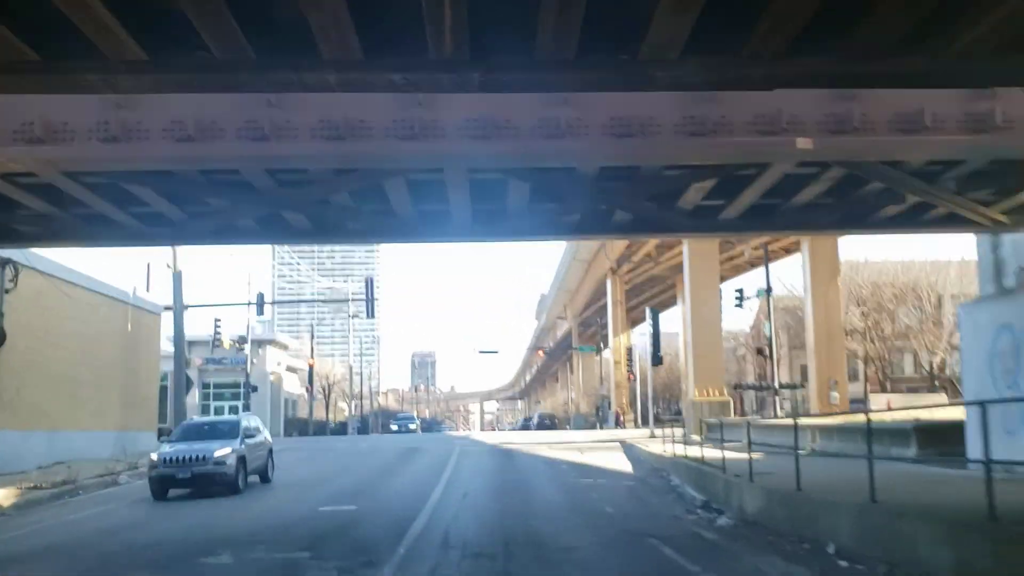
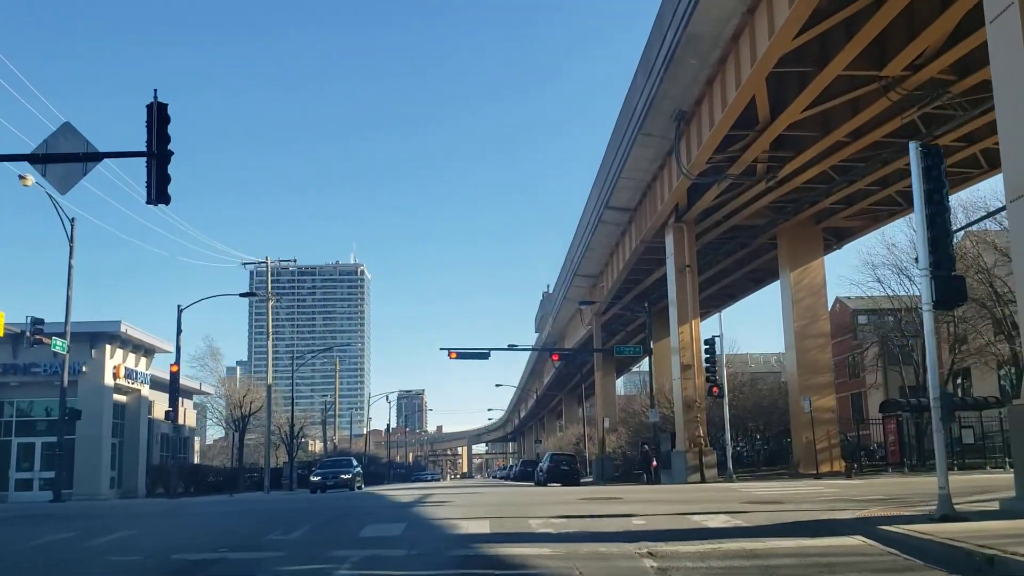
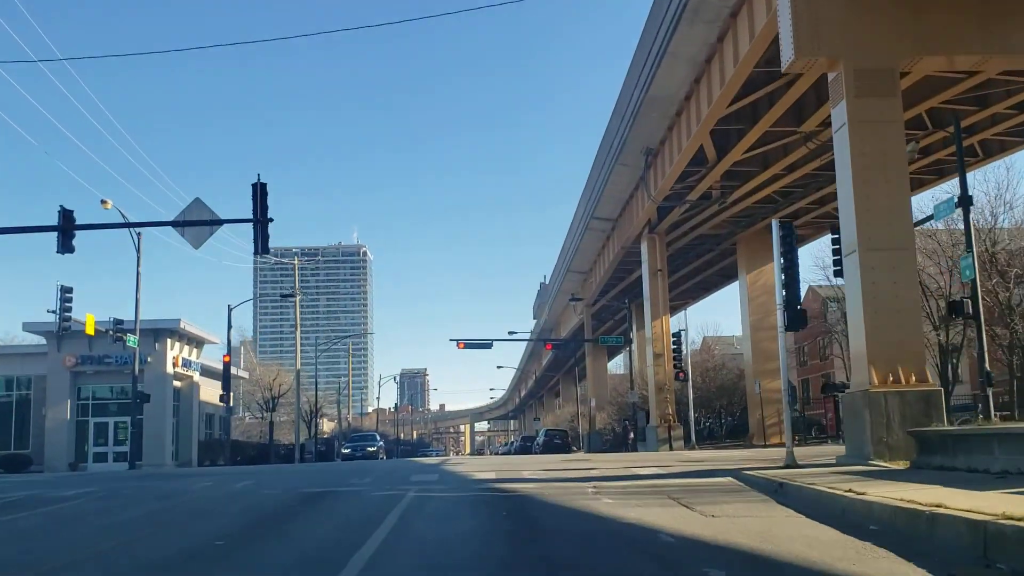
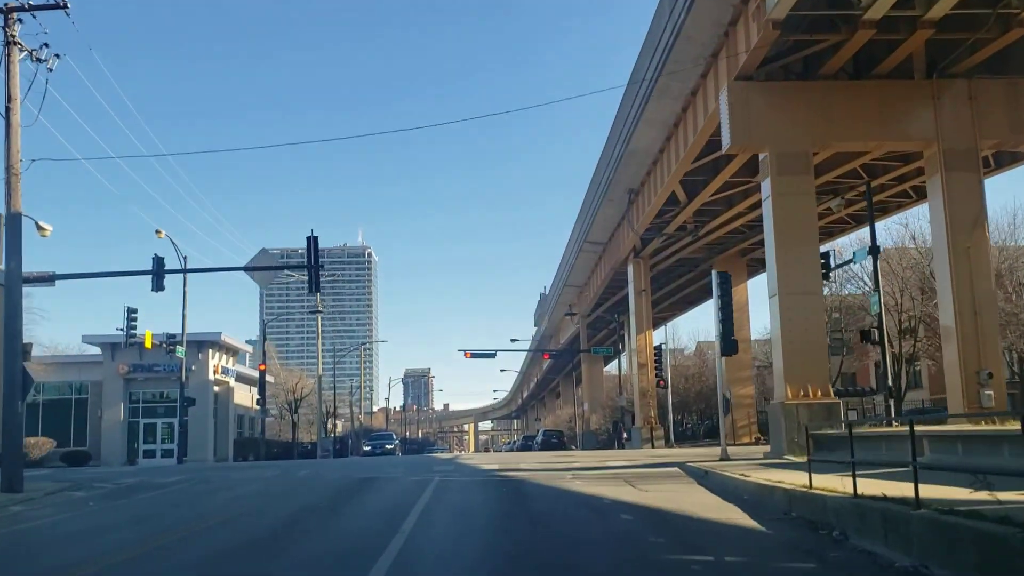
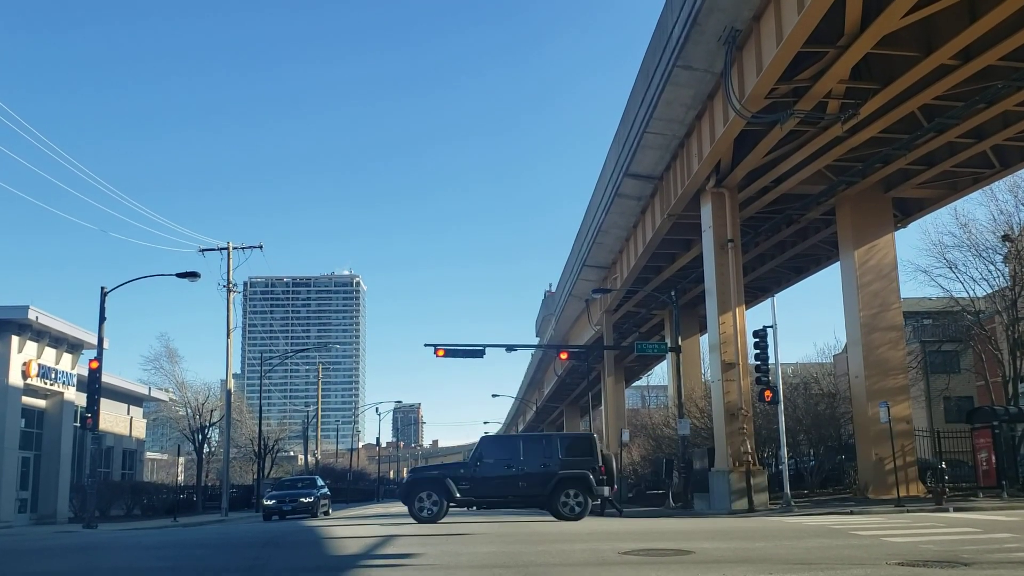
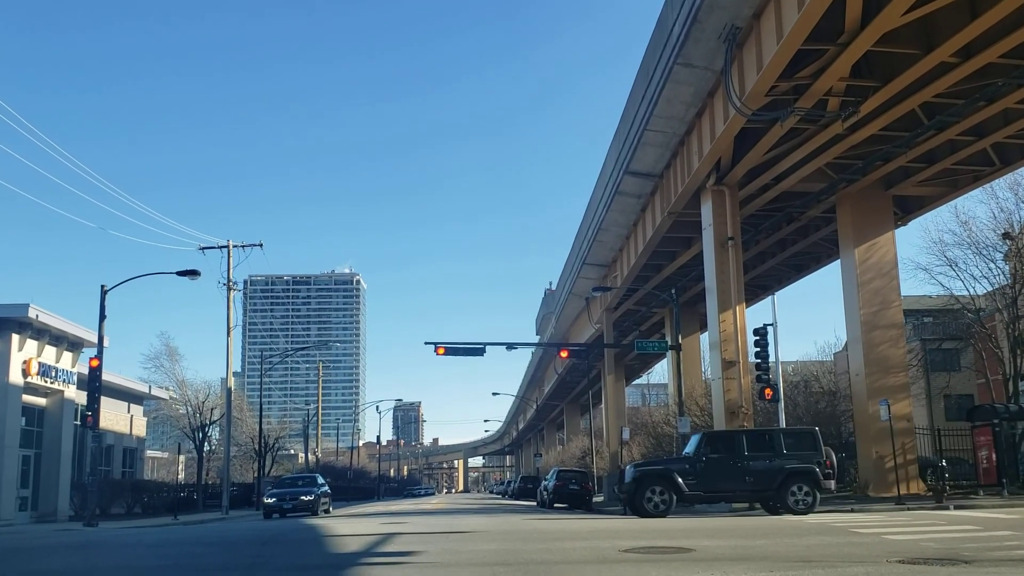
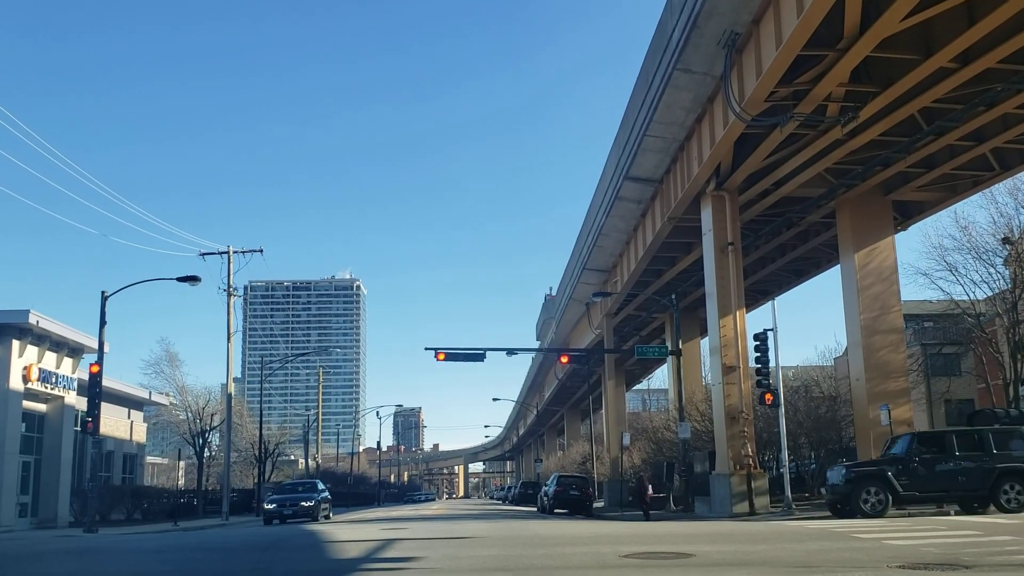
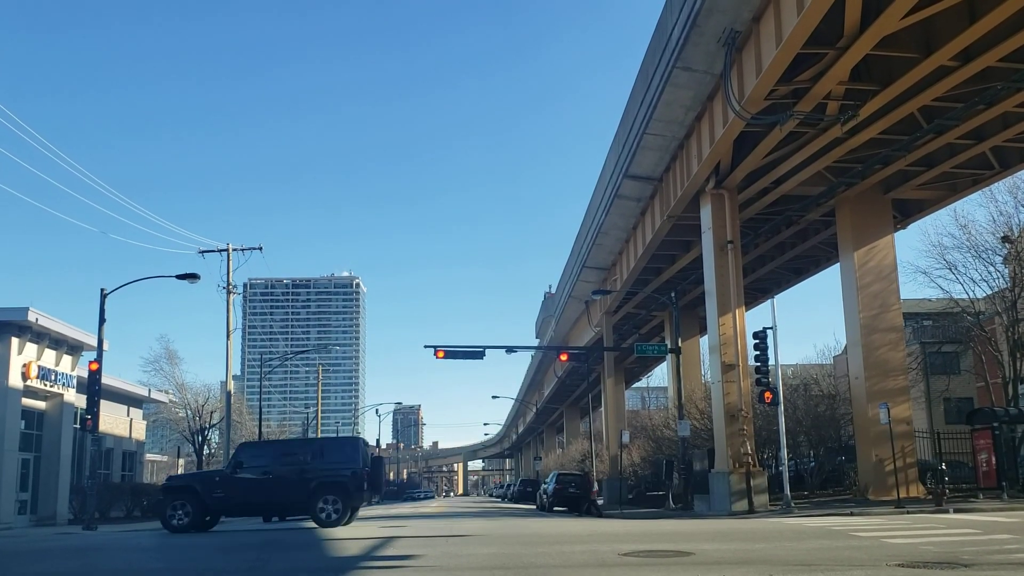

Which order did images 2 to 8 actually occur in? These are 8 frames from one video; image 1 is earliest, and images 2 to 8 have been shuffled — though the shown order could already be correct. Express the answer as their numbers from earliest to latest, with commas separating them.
4, 3, 2, 7, 6, 5, 8
